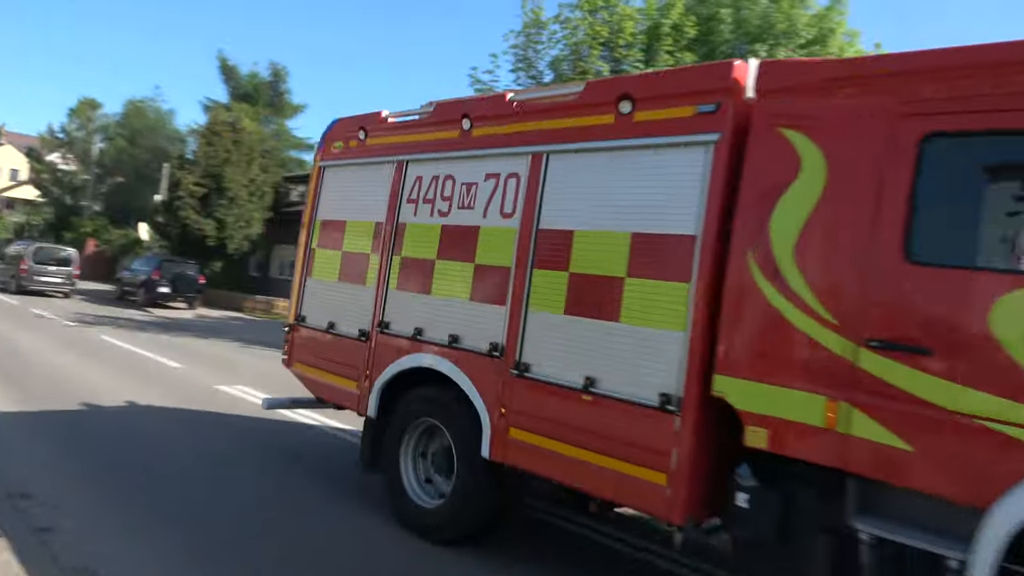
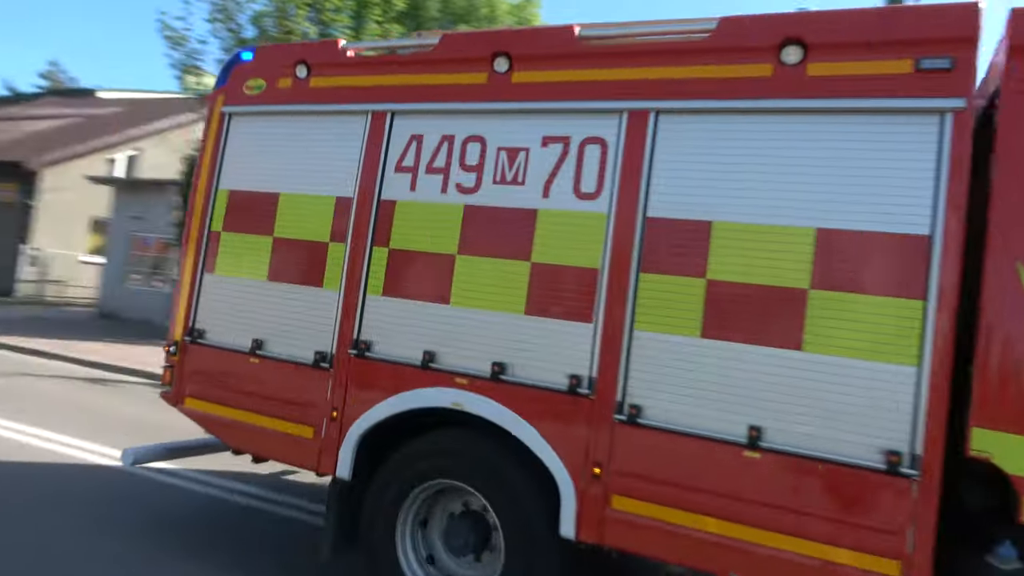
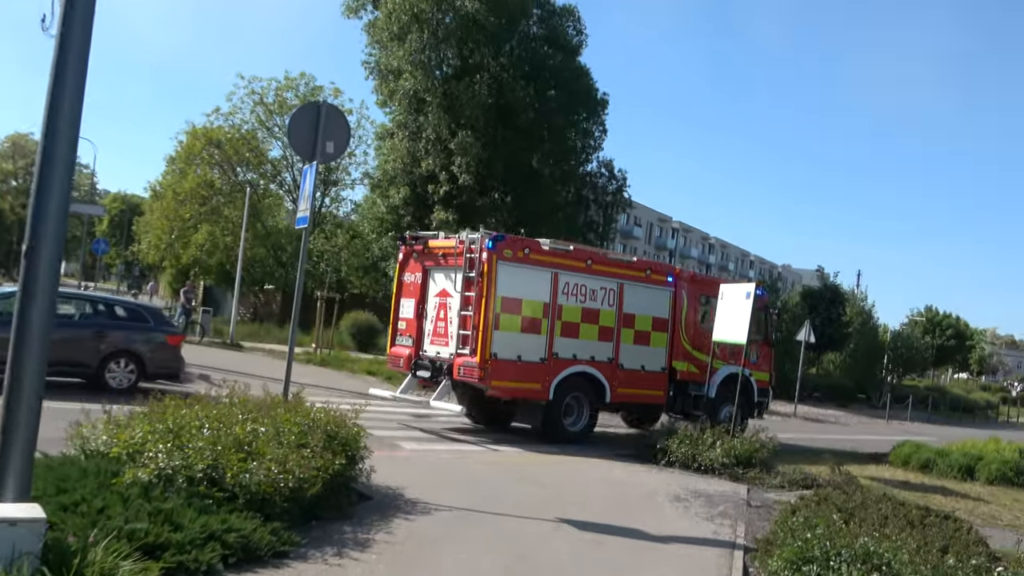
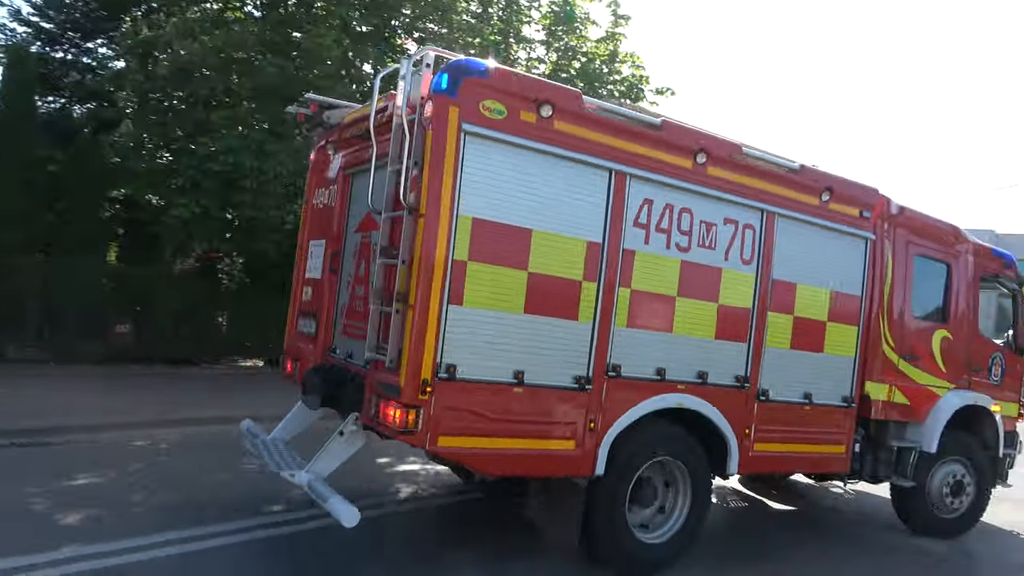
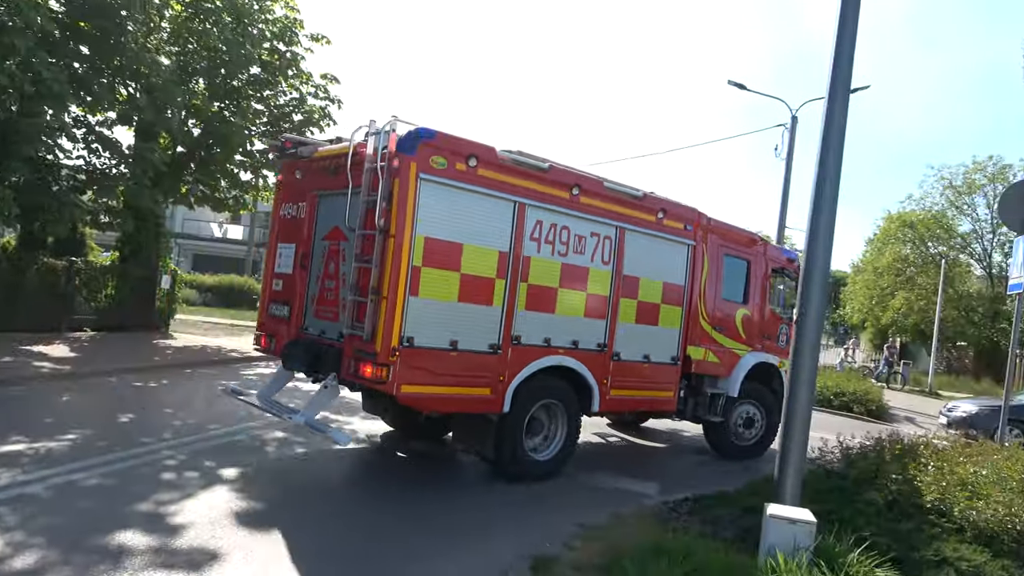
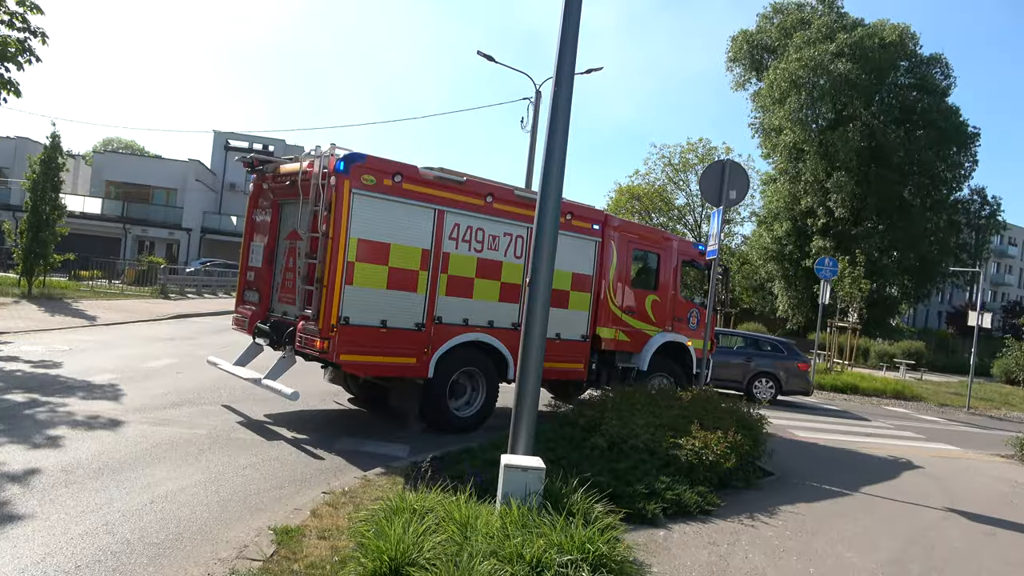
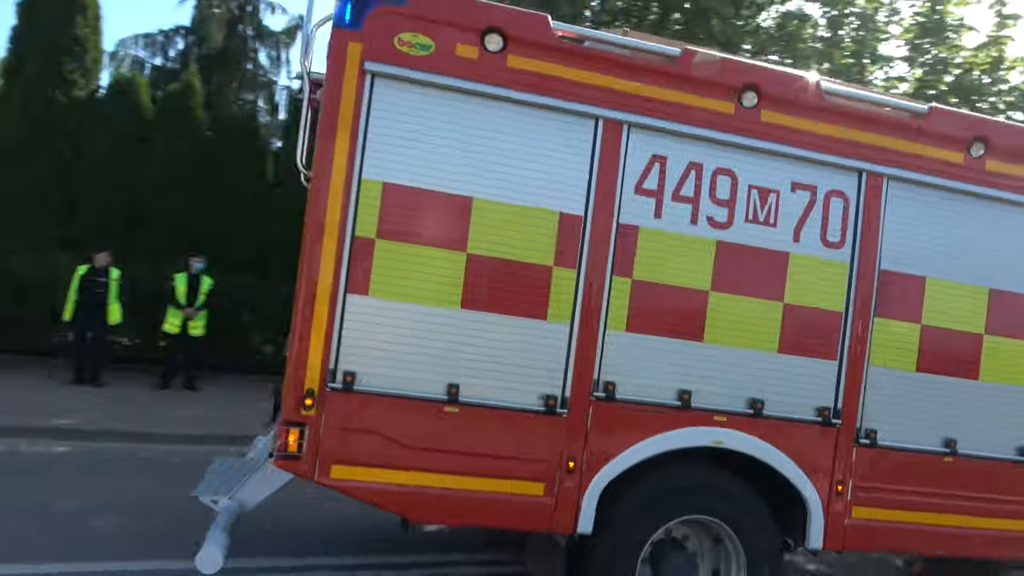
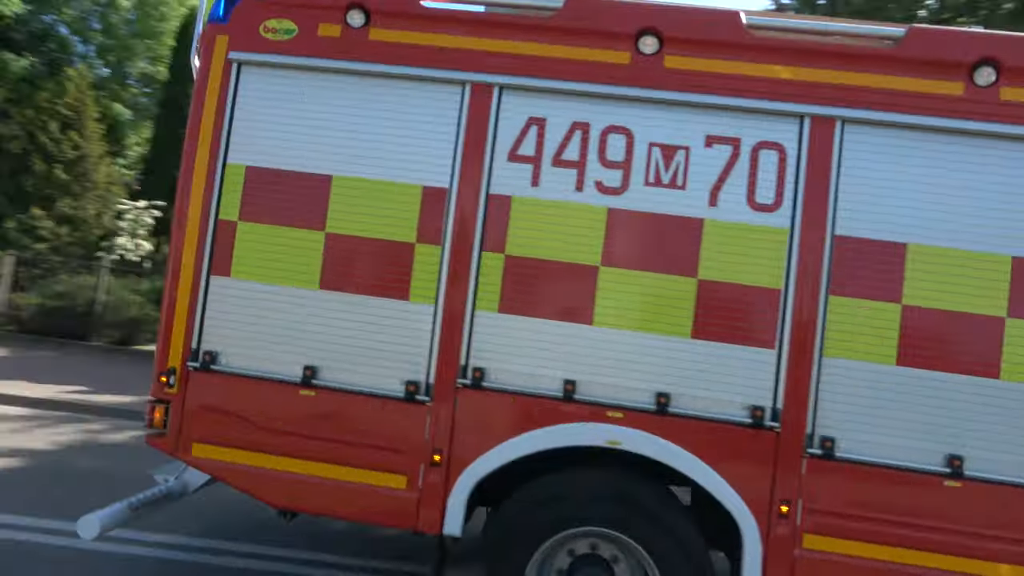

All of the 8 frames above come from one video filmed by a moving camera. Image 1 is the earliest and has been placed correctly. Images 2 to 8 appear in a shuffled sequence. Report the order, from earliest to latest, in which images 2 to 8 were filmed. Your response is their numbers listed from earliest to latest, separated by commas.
2, 8, 7, 4, 5, 6, 3
